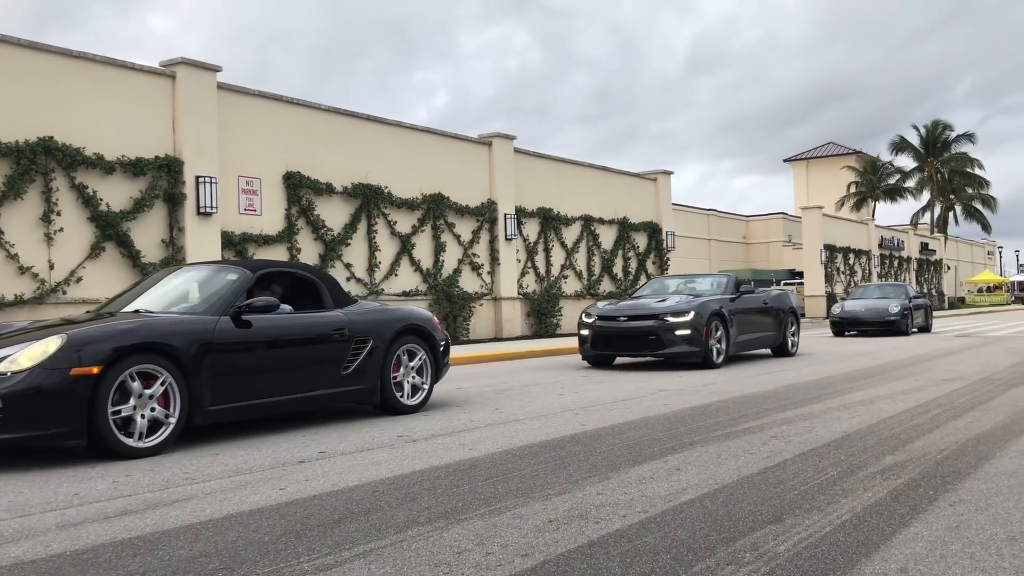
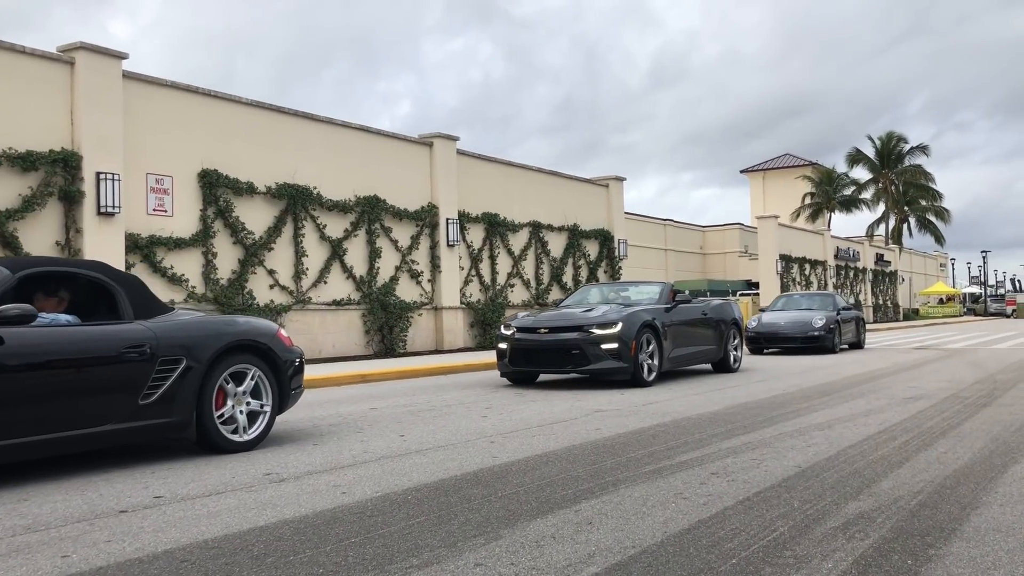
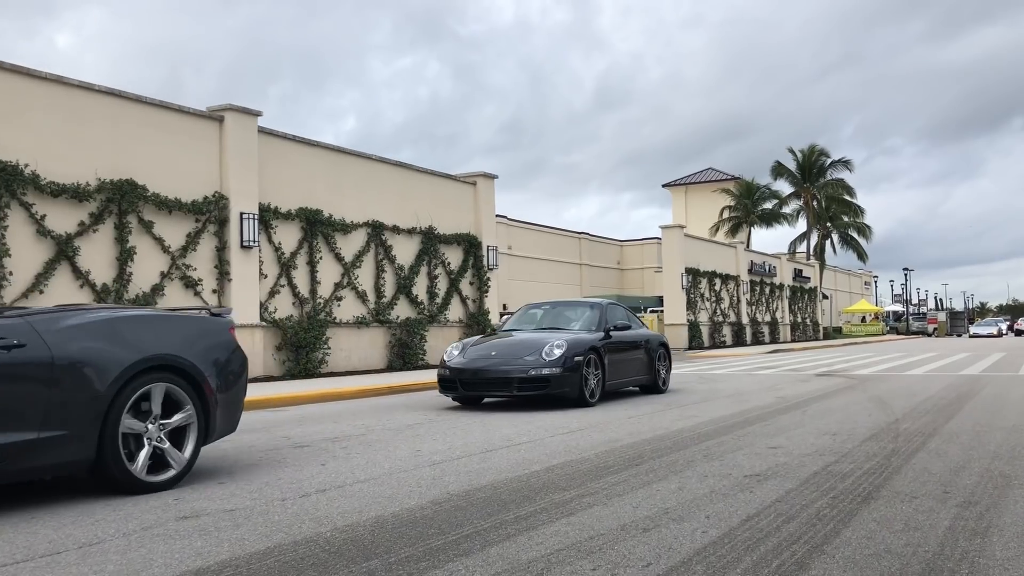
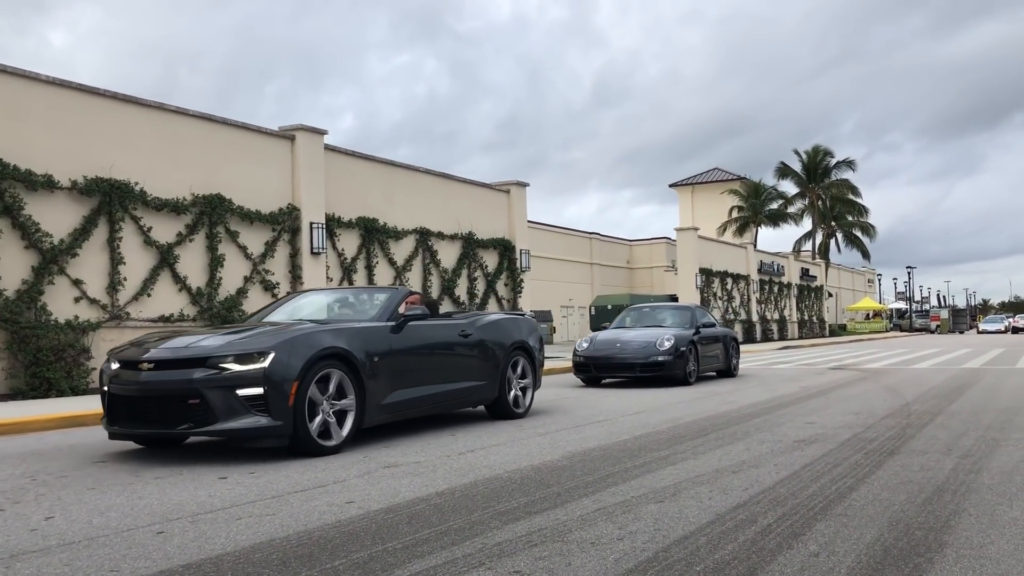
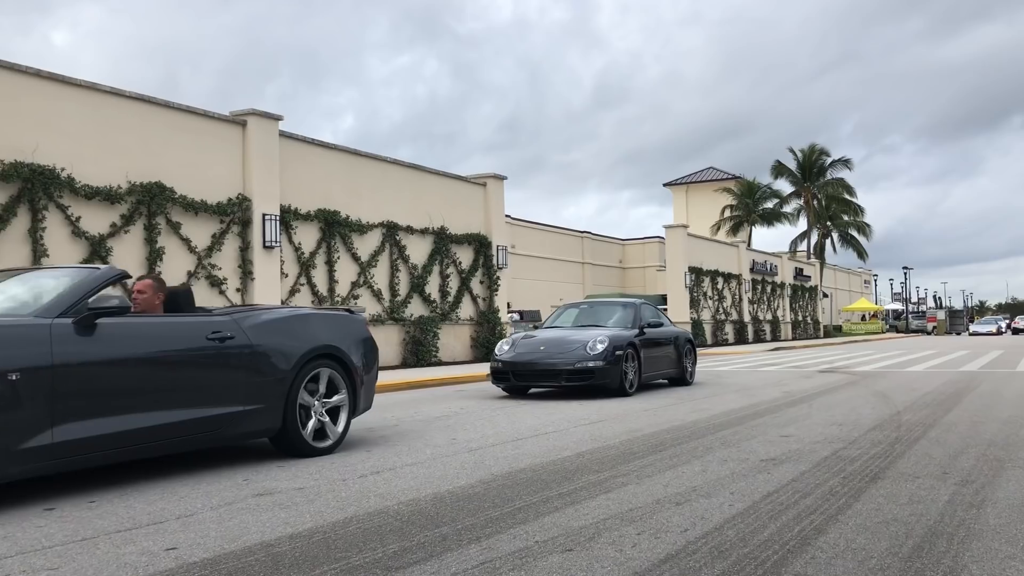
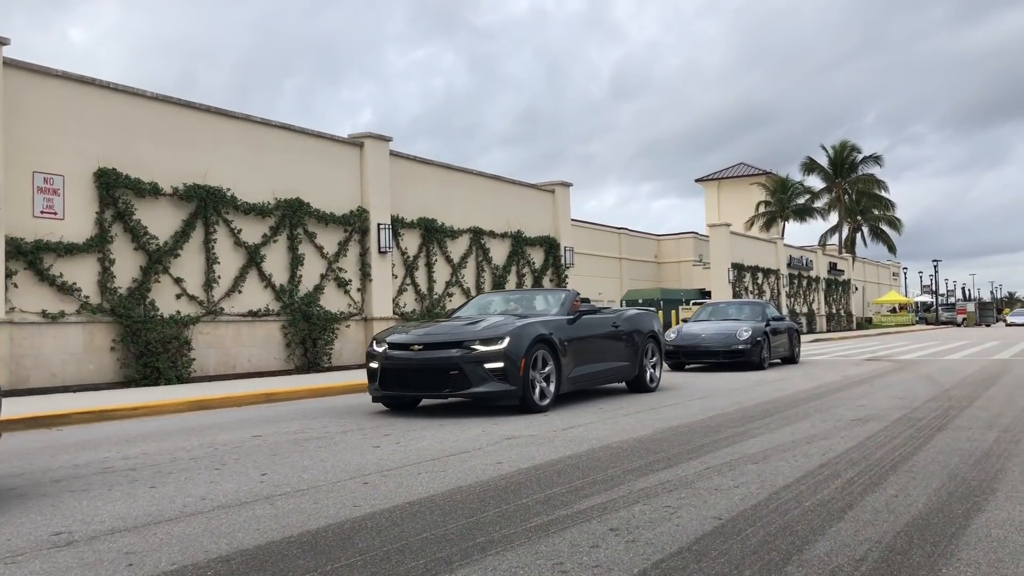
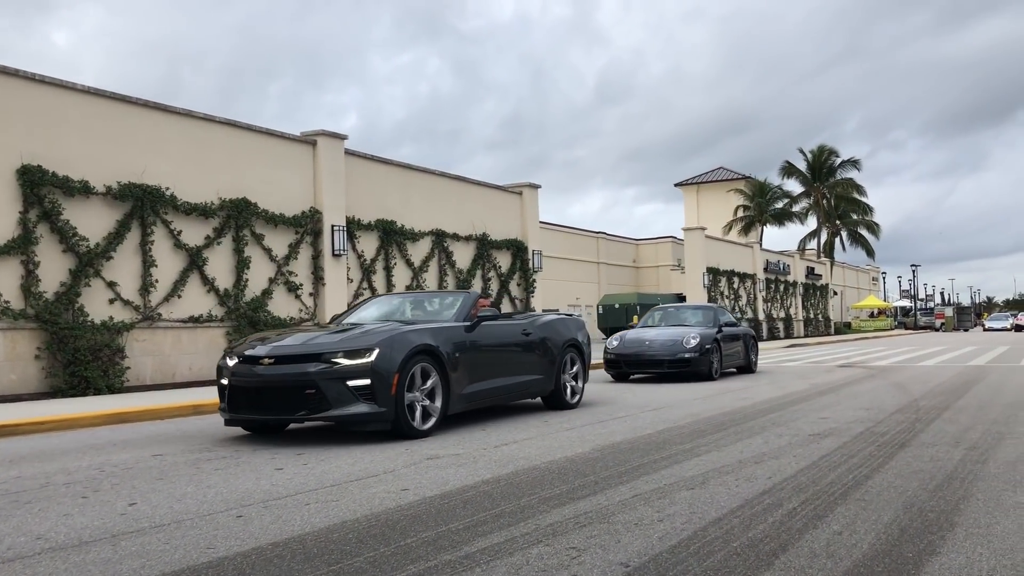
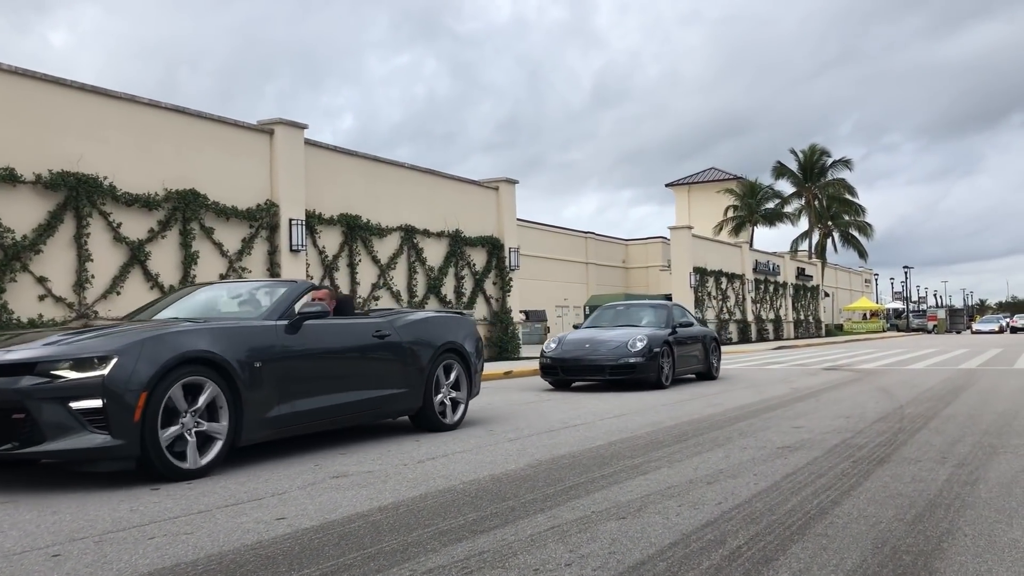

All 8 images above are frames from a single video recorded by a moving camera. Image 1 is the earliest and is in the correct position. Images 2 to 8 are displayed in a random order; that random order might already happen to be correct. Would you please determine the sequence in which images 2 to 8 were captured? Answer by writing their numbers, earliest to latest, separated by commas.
2, 6, 7, 4, 8, 5, 3
